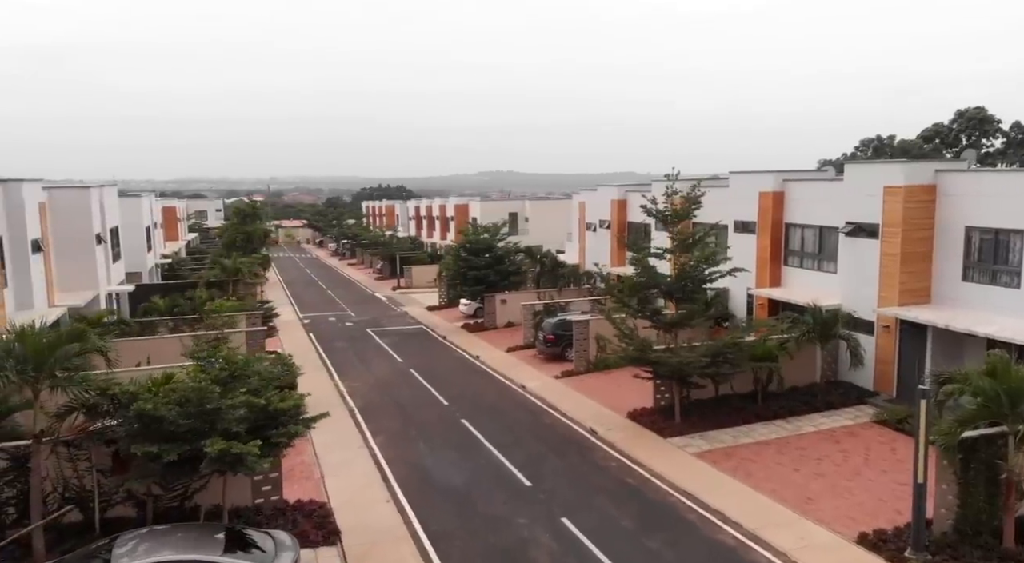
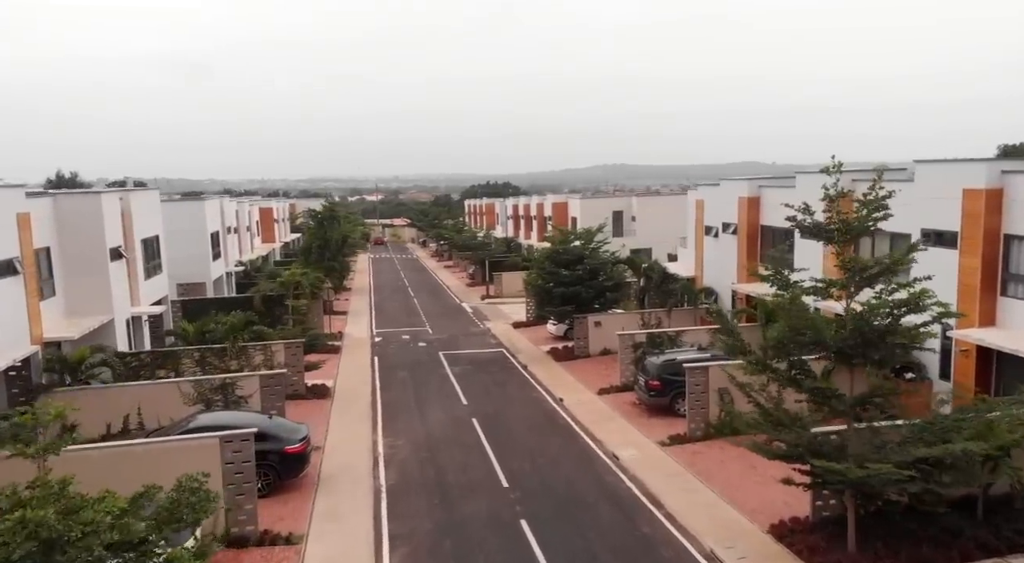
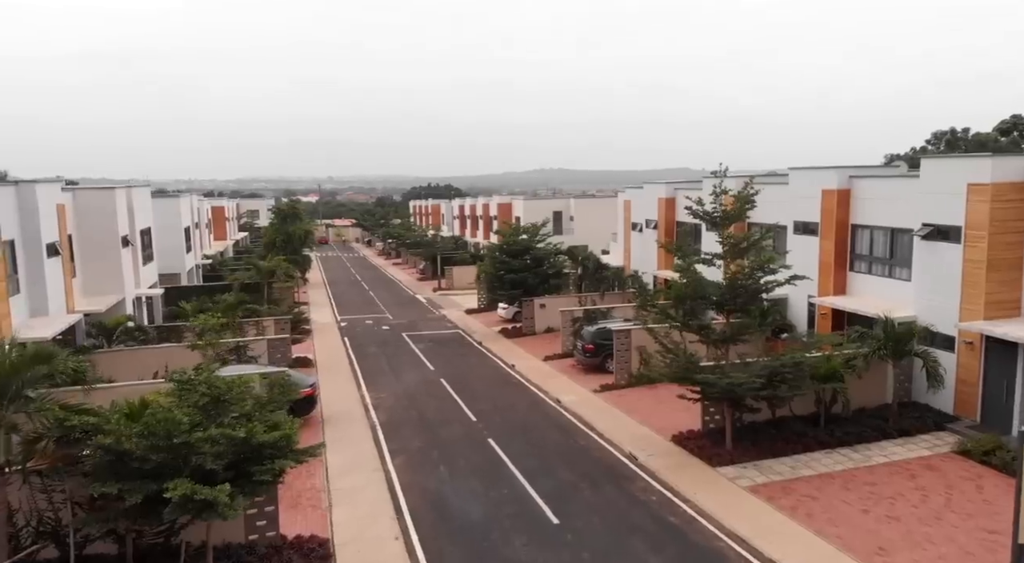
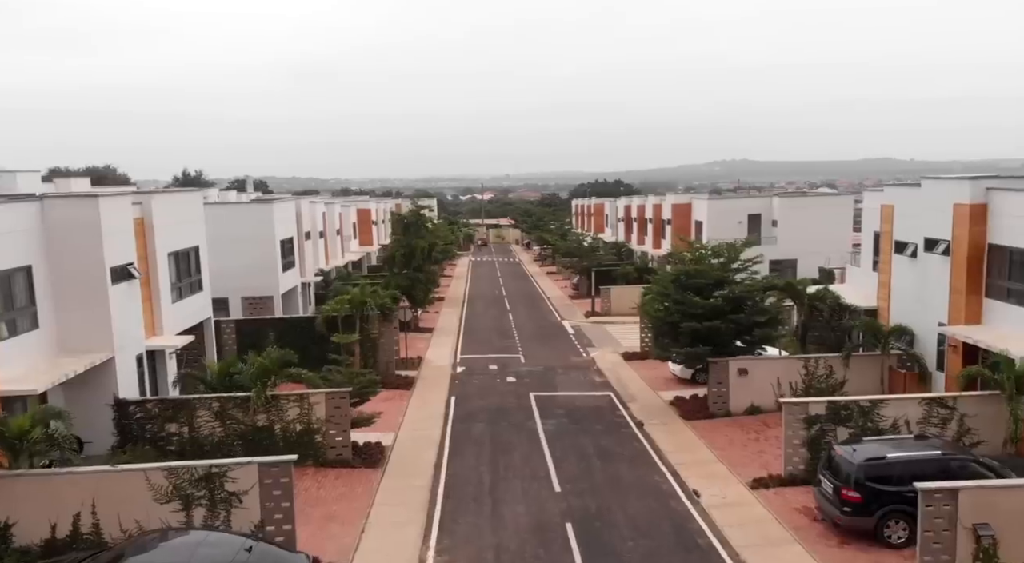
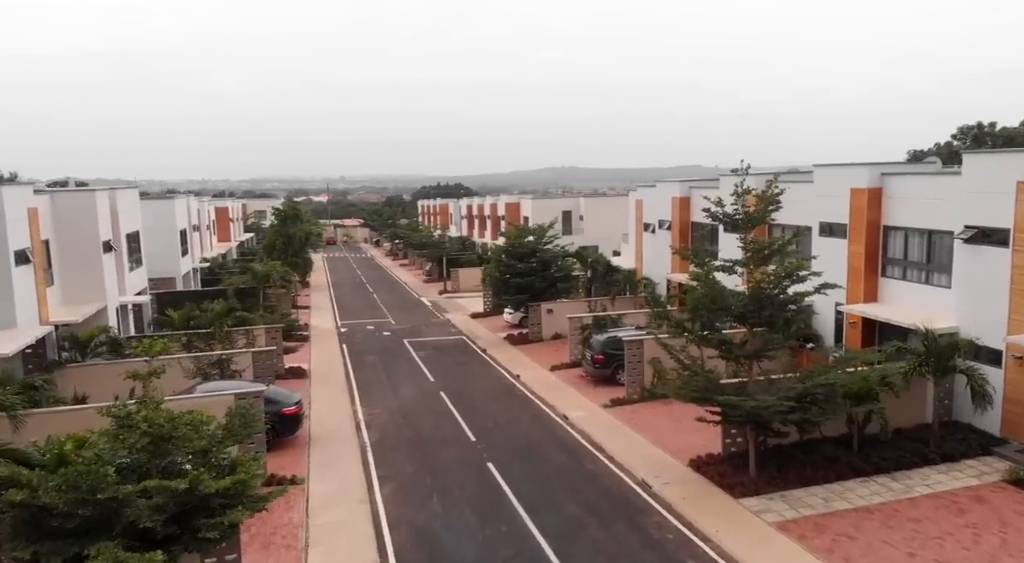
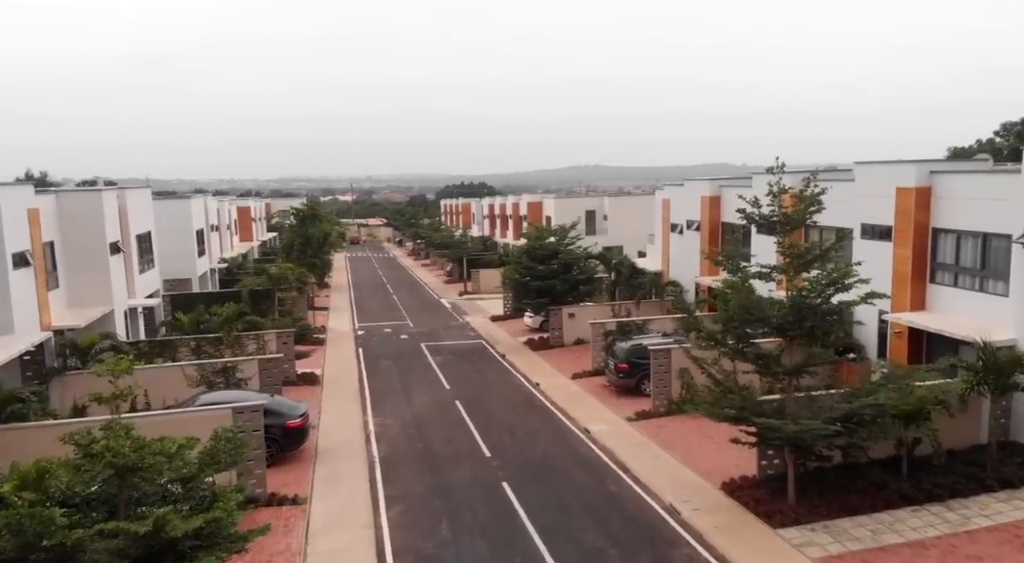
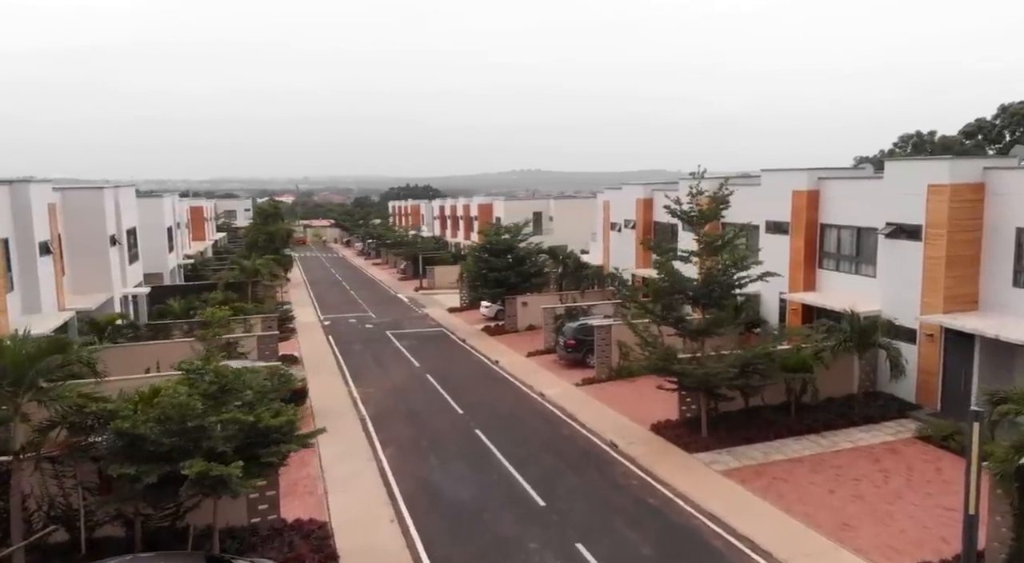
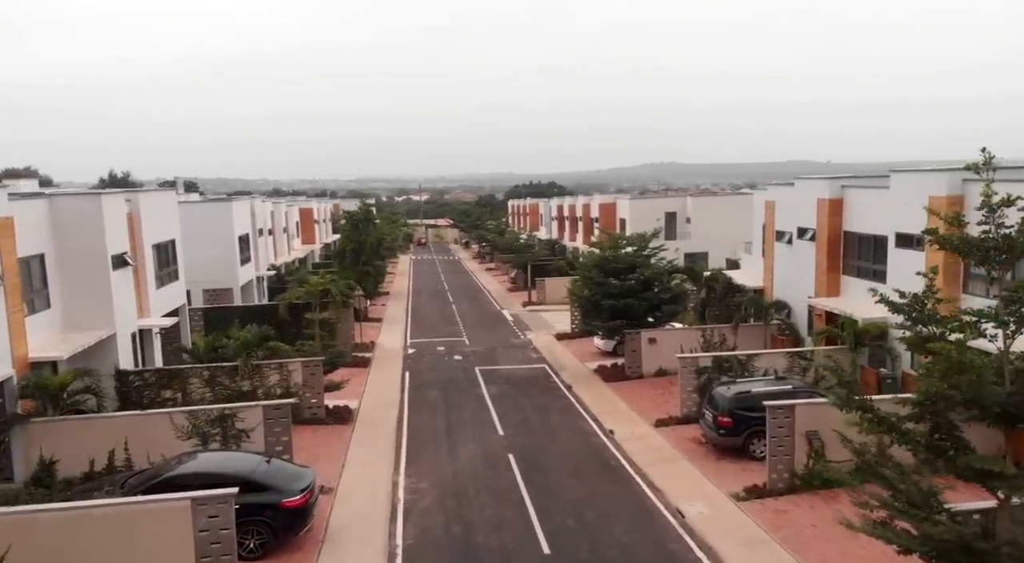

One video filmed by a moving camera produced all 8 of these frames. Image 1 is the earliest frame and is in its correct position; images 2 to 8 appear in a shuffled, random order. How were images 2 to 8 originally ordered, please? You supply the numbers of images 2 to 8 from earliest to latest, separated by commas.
7, 3, 5, 6, 2, 8, 4
